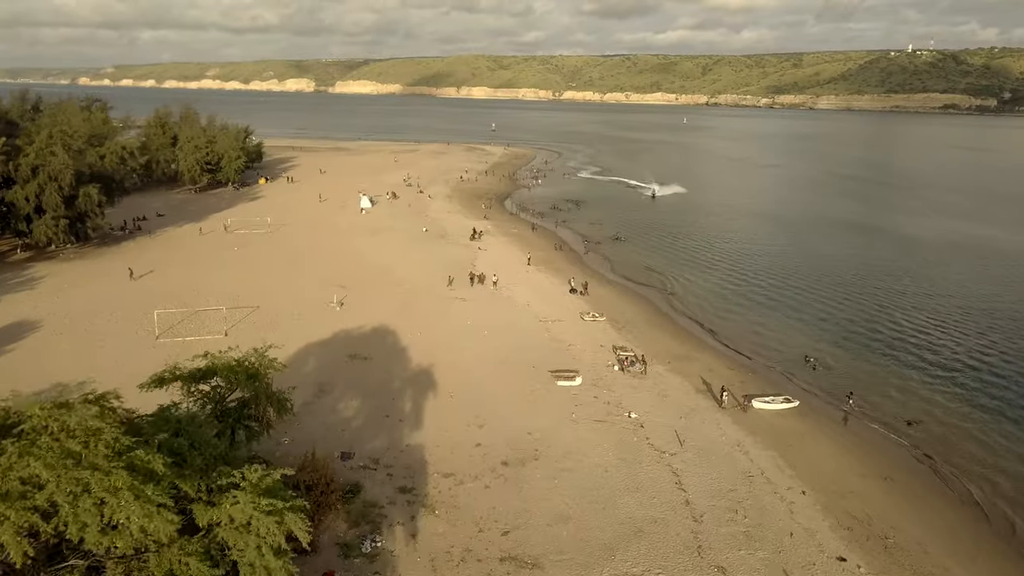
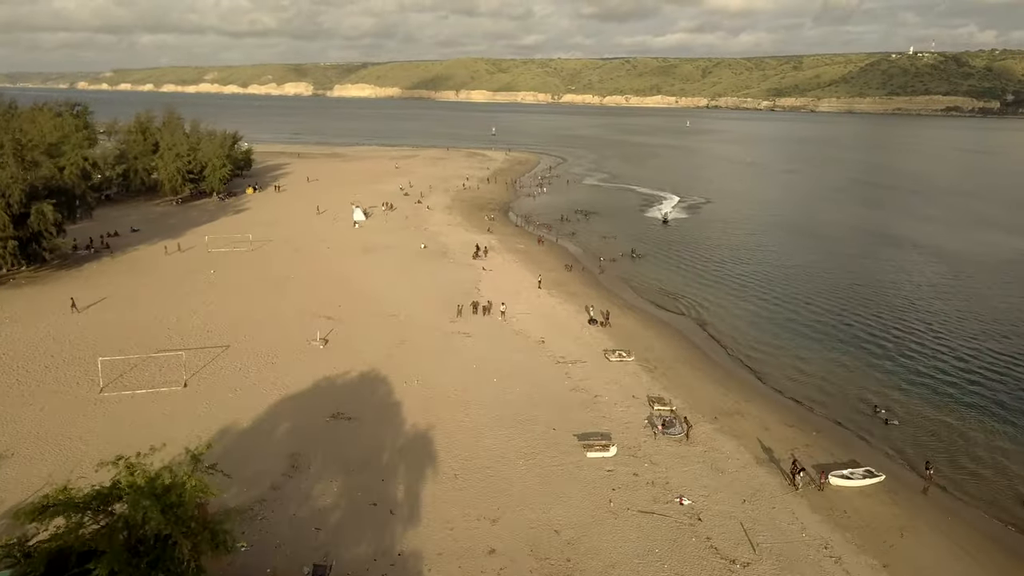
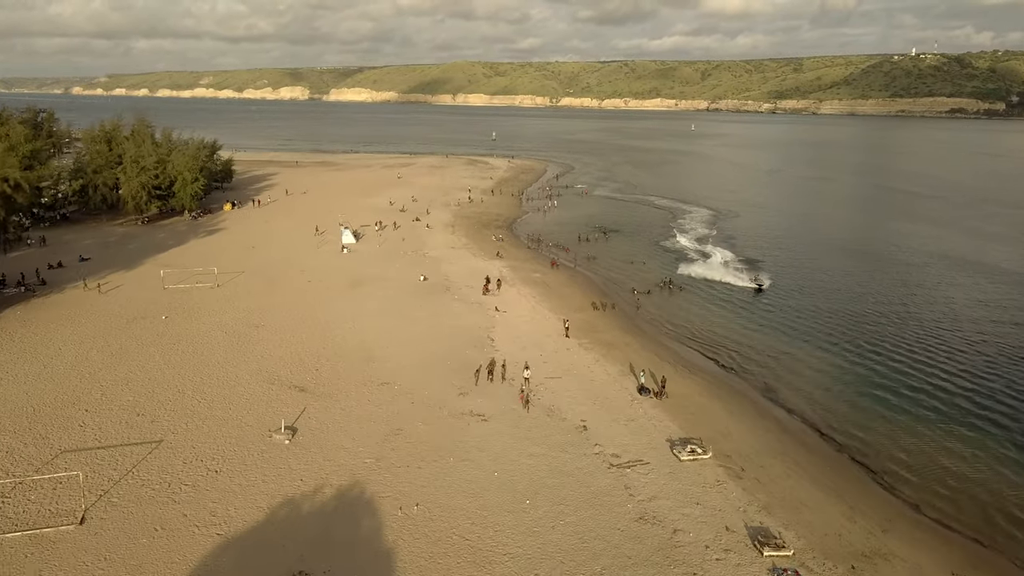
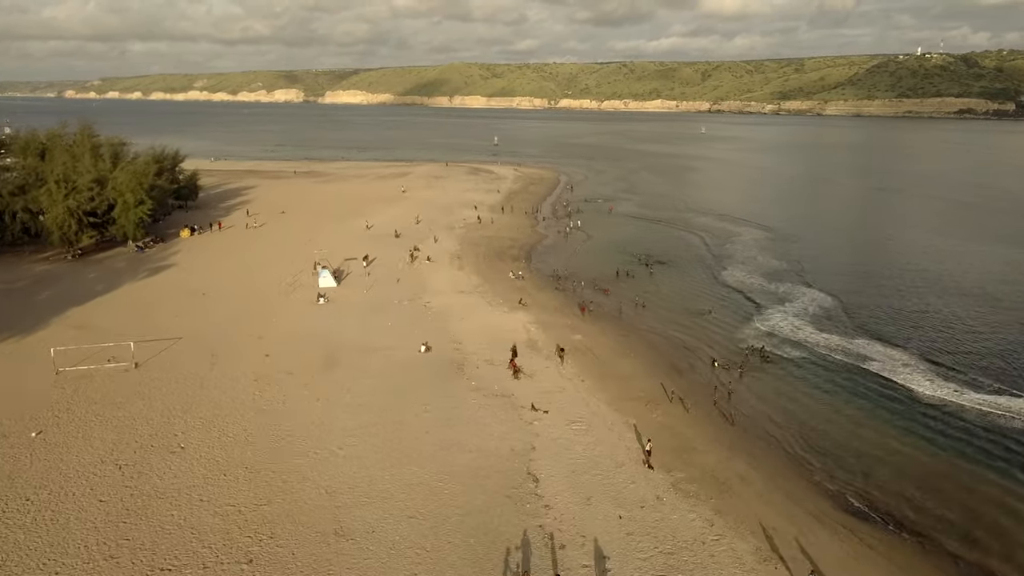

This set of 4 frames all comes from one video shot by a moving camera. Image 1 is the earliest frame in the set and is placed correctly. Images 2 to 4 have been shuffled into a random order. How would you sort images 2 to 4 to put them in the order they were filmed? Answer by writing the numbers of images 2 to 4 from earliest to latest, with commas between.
2, 3, 4
